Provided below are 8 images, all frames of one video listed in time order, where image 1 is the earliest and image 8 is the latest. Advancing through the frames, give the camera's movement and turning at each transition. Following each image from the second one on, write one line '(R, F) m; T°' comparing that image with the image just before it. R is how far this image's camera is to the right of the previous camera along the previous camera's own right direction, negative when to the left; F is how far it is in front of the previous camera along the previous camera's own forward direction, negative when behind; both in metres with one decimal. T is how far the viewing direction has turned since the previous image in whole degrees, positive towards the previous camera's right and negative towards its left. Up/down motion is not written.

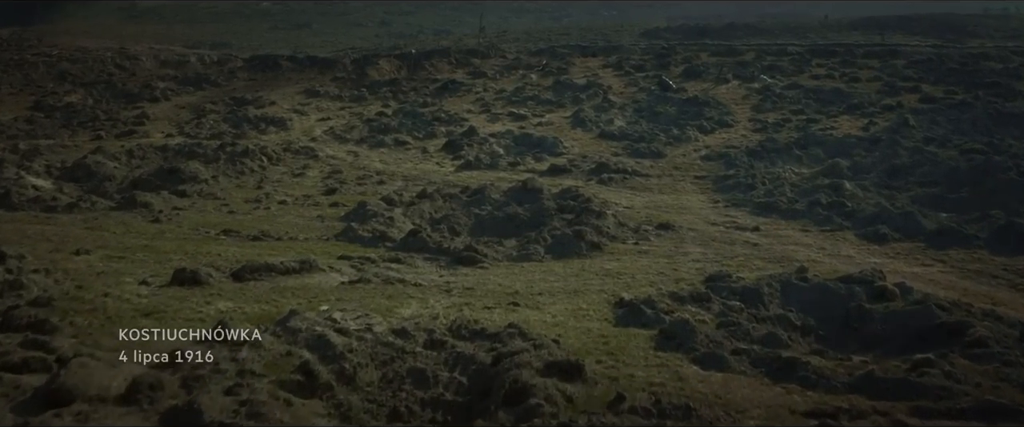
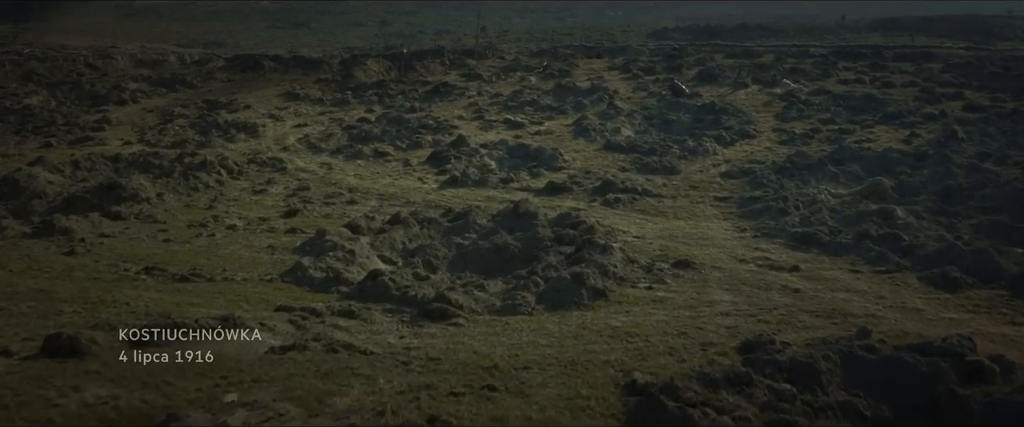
(+0.2, +1.6) m; 0°
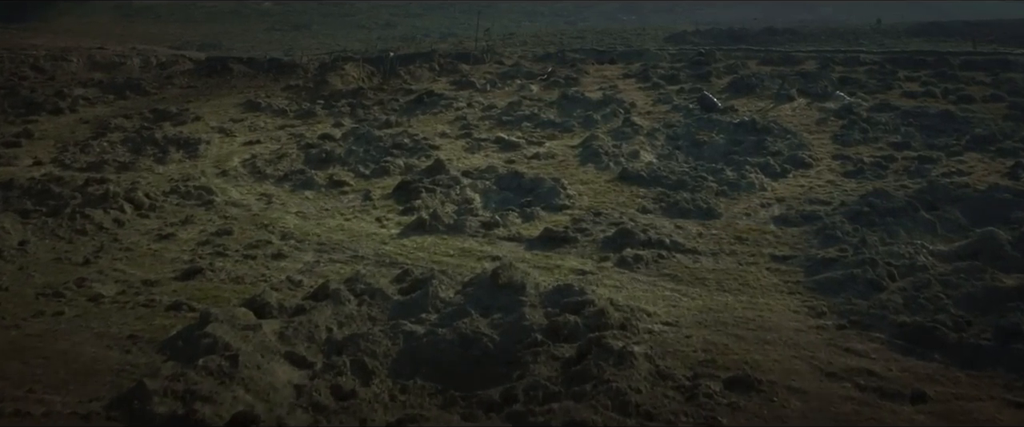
(+0.2, +2.6) m; -1°
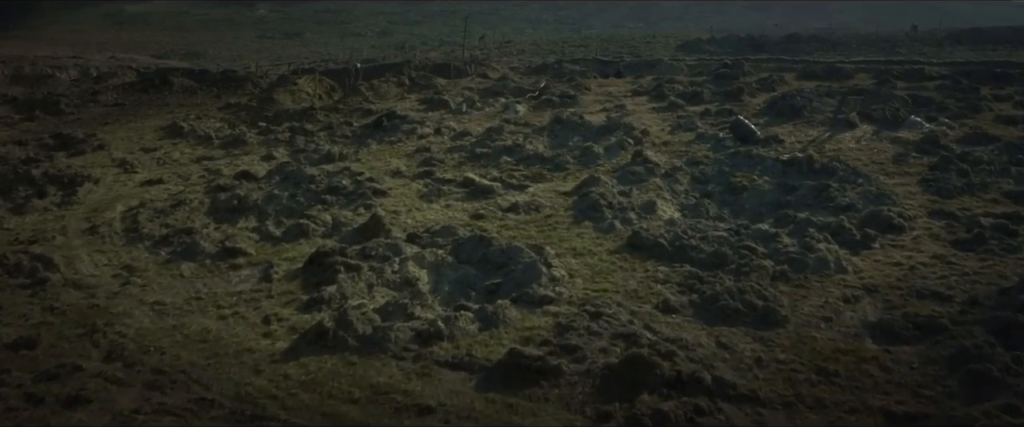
(+0.3, +2.9) m; 0°
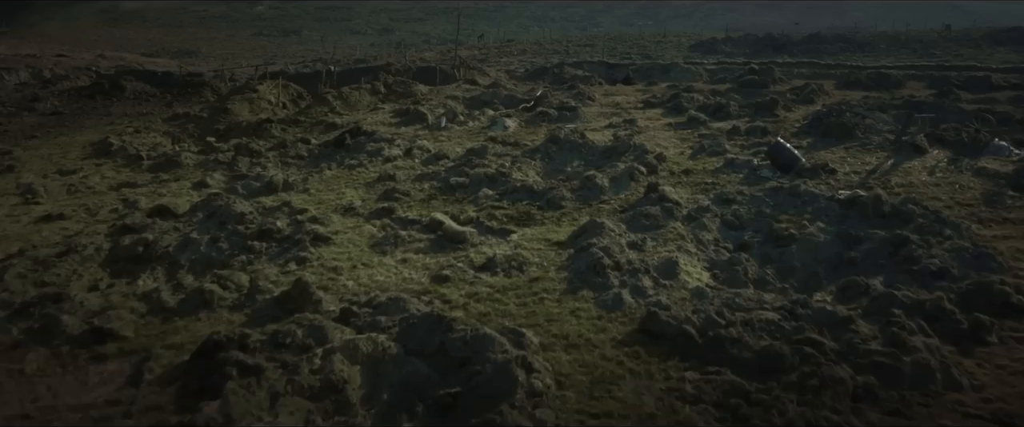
(+0.2, +1.9) m; 0°
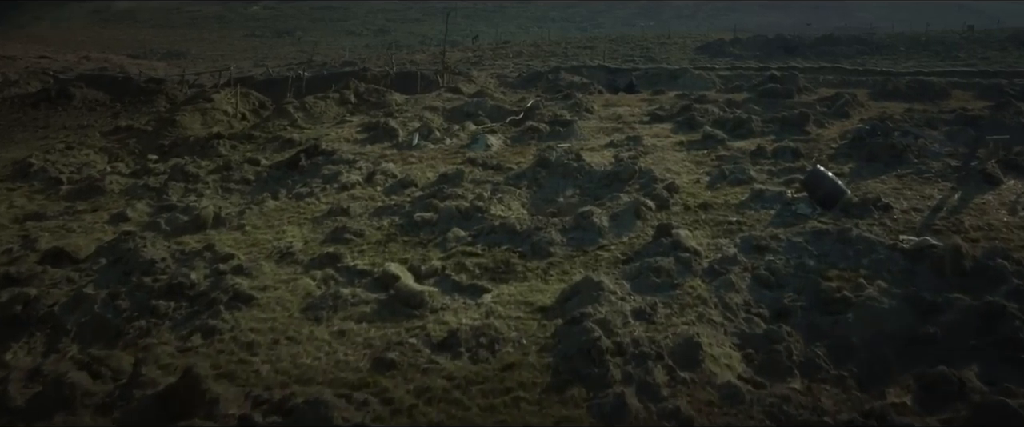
(+0.2, +1.4) m; 0°
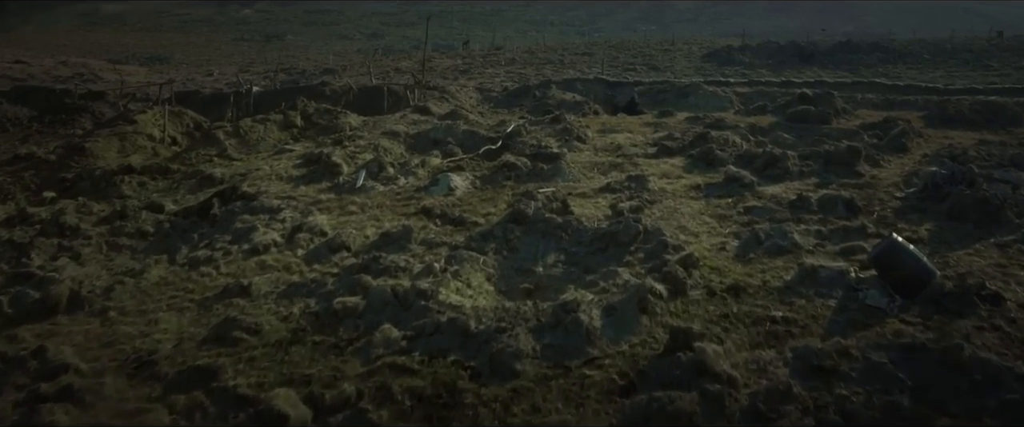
(+0.2, +1.8) m; 0°
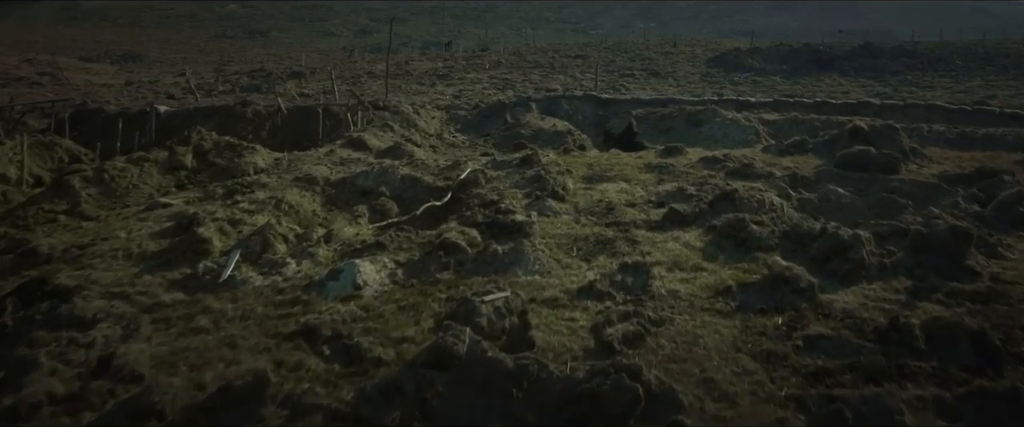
(+0.3, +2.1) m; 0°
